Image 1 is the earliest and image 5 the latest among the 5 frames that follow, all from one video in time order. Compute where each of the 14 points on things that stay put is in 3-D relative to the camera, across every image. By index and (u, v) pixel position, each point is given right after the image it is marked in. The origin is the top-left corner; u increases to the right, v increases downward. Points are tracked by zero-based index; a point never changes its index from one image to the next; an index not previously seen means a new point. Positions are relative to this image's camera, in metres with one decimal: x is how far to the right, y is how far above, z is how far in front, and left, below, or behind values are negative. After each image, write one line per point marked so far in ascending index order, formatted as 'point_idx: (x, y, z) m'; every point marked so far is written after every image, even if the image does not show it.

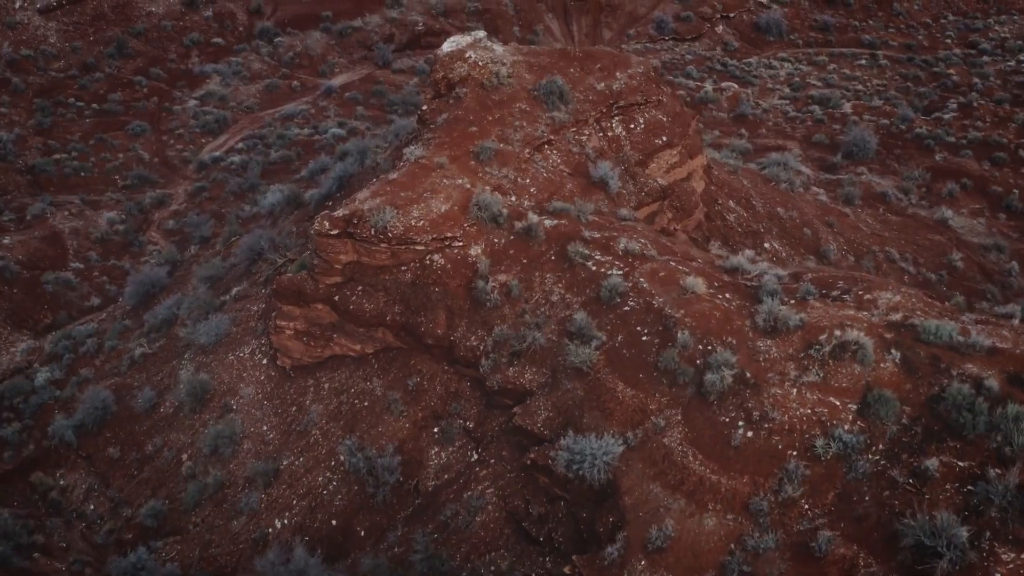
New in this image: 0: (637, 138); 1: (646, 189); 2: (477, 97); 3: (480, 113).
0: (+1.9, +2.3, +15.3) m
1: (+2.0, +1.4, +14.9) m
2: (-0.5, +2.8, +14.9) m
3: (-0.5, +2.5, +14.6) m
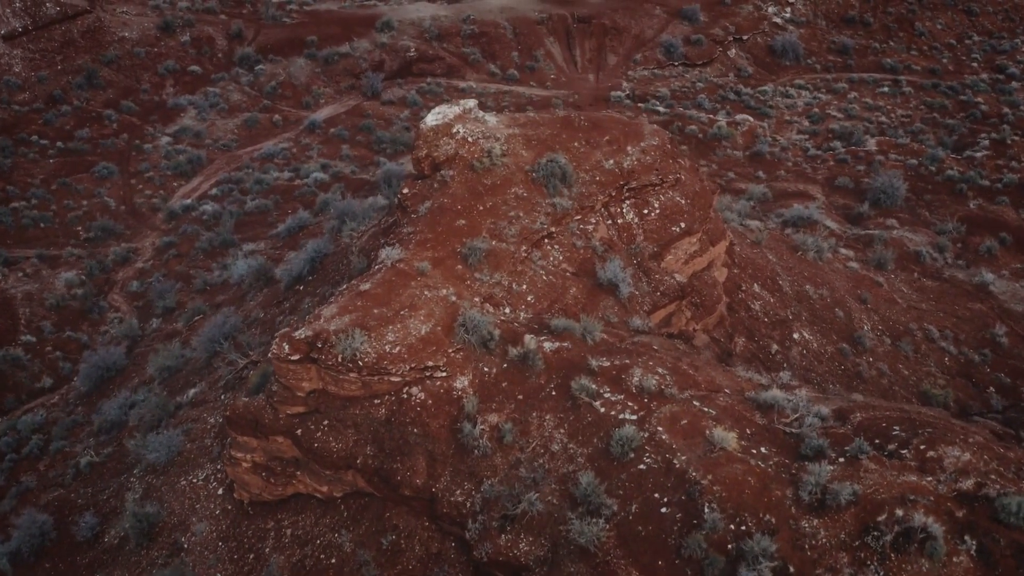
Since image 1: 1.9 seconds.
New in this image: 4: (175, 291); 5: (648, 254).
0: (+1.8, +0.8, +13.3) m
1: (+1.9, 0.0, +12.9) m
2: (-0.6, +1.4, +12.9) m
3: (-0.5, +1.1, +12.7) m
4: (-6.6, -0.1, +19.7) m
5: (+1.8, +0.4, +13.1) m
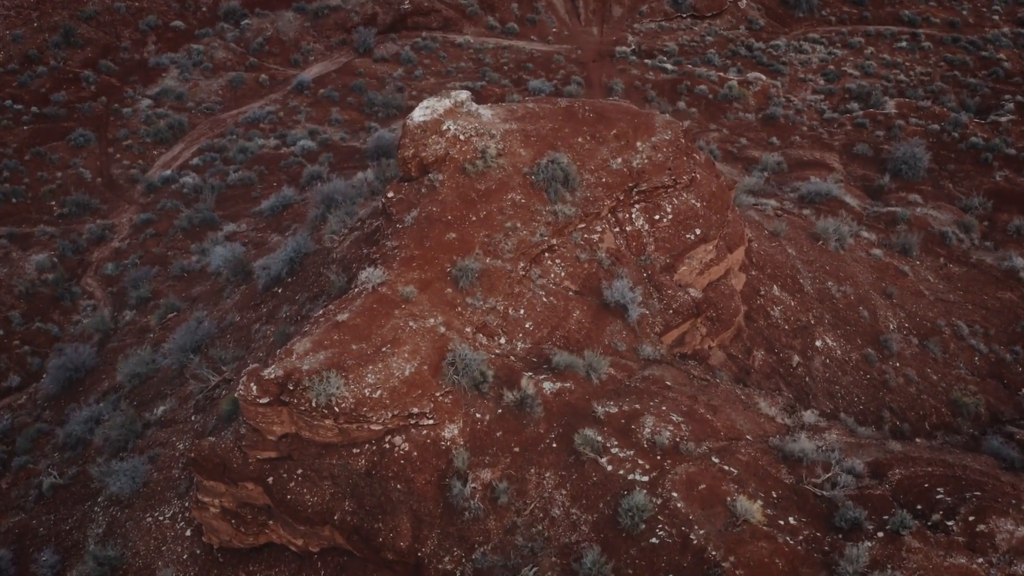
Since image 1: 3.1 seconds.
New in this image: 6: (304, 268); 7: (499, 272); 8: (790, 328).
0: (+1.8, +0.6, +12.0) m
1: (+1.9, -0.2, +11.7) m
2: (-0.7, +1.2, +11.6) m
3: (-0.6, +0.9, +11.3) m
4: (-6.6, +0.2, +18.5) m
5: (+1.7, +0.3, +11.8) m
6: (-2.9, +0.3, +13.9) m
7: (-0.1, +0.2, +10.8) m
8: (+3.8, -0.6, +13.9) m
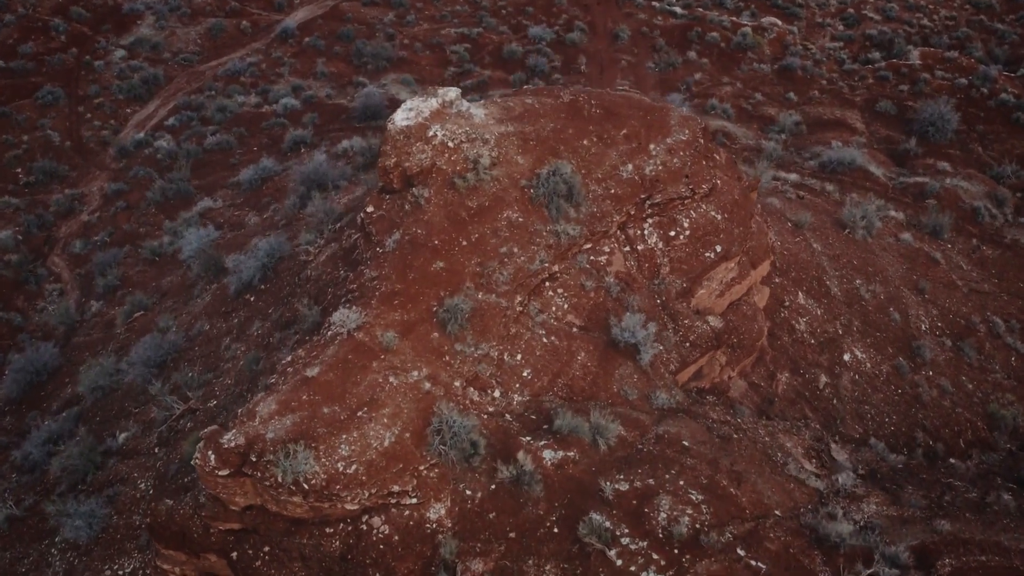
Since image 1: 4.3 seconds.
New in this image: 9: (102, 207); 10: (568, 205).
0: (+1.7, +0.4, +10.6) m
1: (+1.8, -0.5, +10.3) m
2: (-0.7, +0.9, +10.2) m
3: (-0.6, +0.5, +9.9) m
4: (-6.6, +0.4, +17.1) m
5: (+1.7, 0.0, +10.4) m
6: (-2.9, +0.1, +12.5) m
7: (-0.2, -0.2, +9.5) m
8: (+3.8, -0.7, +12.6) m
9: (-7.8, +1.5, +19.2) m
10: (+0.6, +0.8, +10.3) m
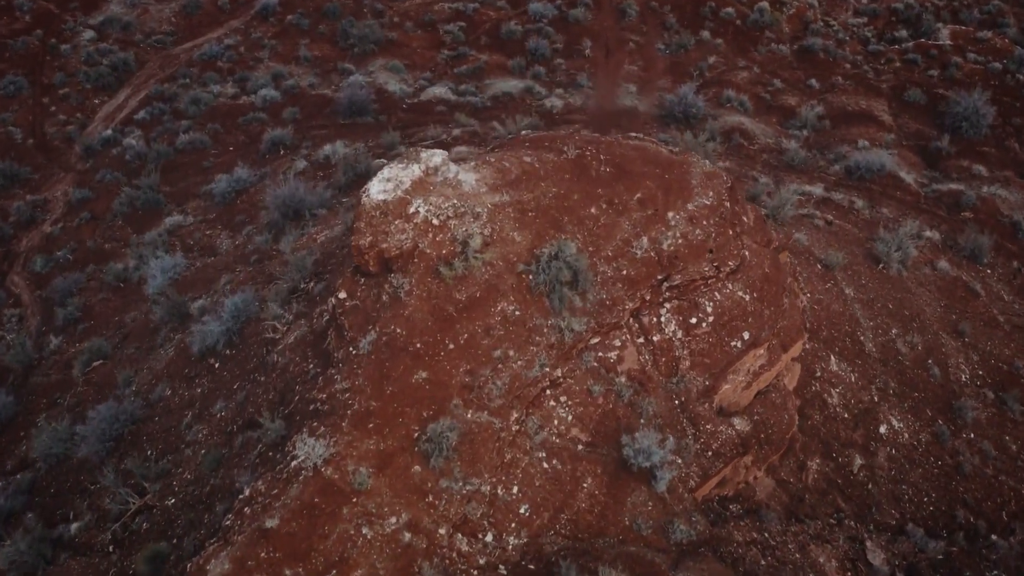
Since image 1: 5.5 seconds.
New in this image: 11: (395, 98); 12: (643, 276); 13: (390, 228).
0: (+1.7, -0.5, +9.2) m
1: (+1.8, -1.4, +9.0) m
2: (-0.7, -0.1, +8.7) m
3: (-0.7, -0.4, +8.5) m
4: (-6.6, 0.0, +15.7) m
5: (+1.6, -0.9, +9.1) m
6: (-2.9, -0.6, +11.1) m
7: (-0.2, -1.1, +8.1) m
8: (+3.7, -1.4, +11.2) m
9: (-7.8, +1.2, +17.7) m
10: (+0.5, -0.1, +8.9) m
11: (-2.3, +3.7, +19.6) m
12: (+1.2, +0.1, +9.2) m
13: (-1.1, +0.6, +9.0) m
